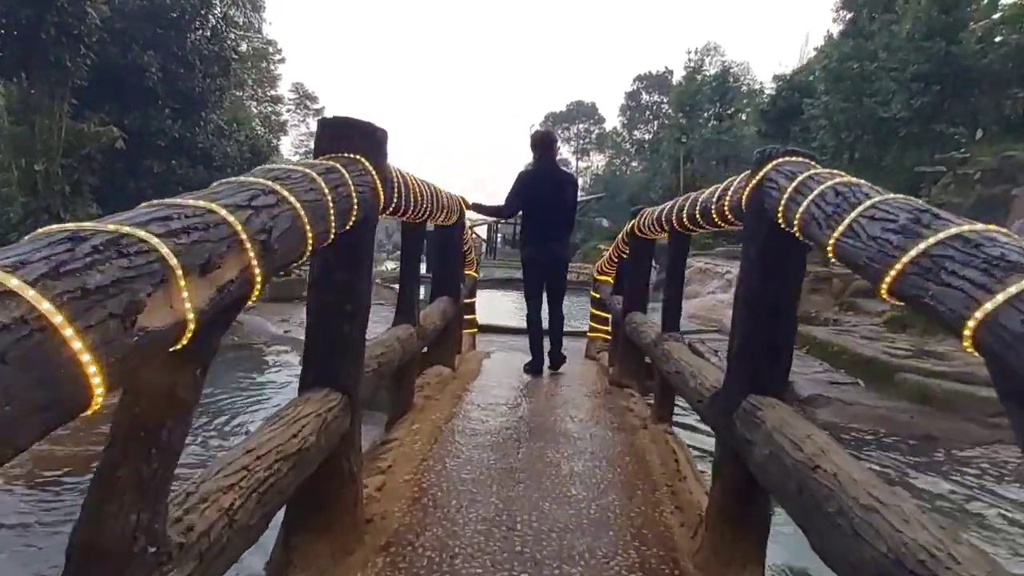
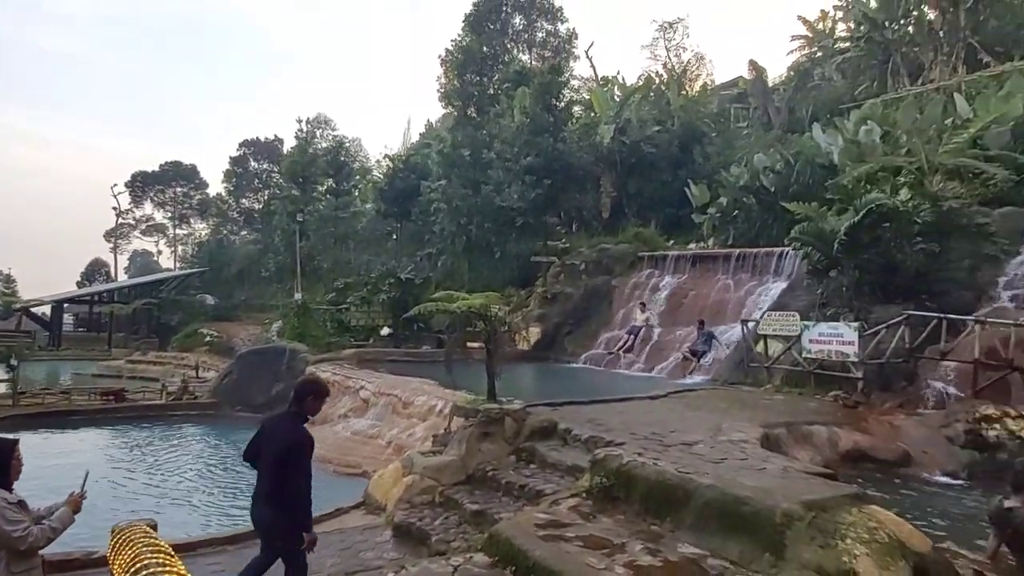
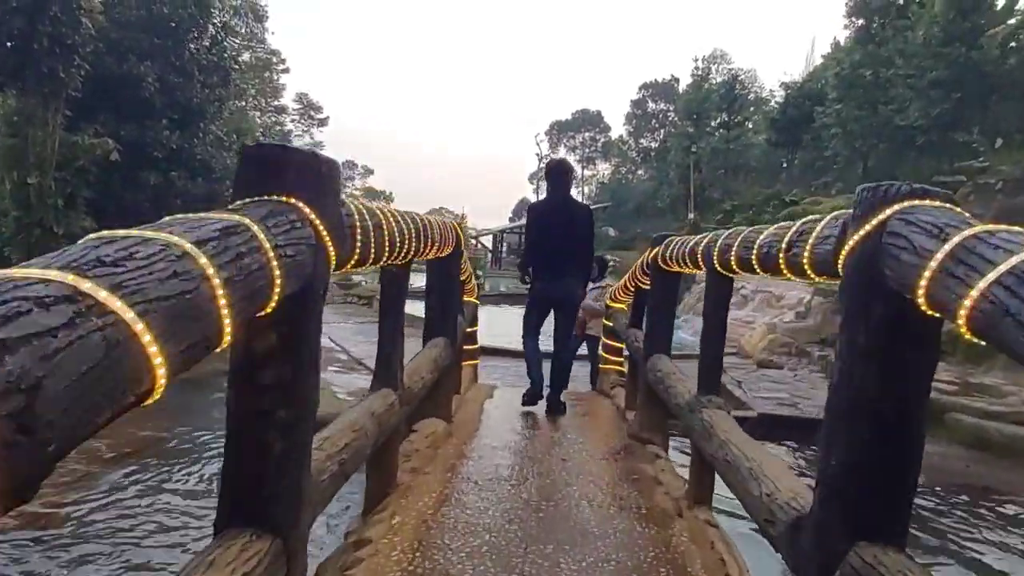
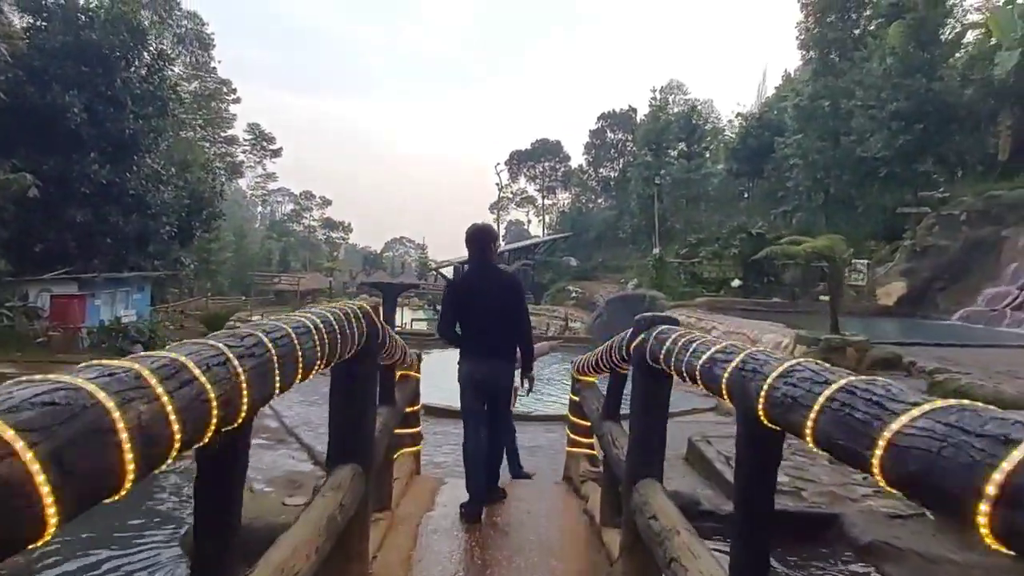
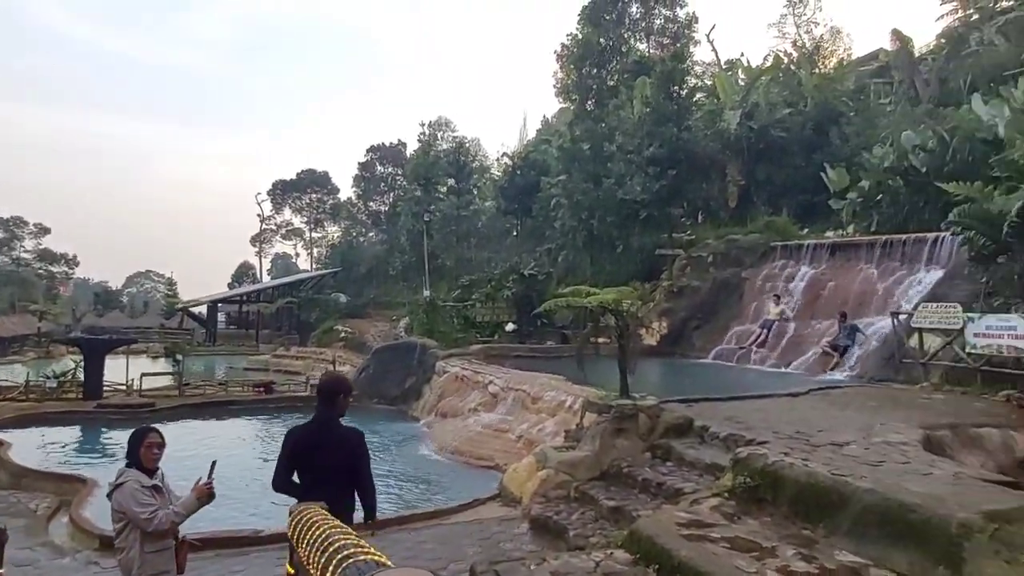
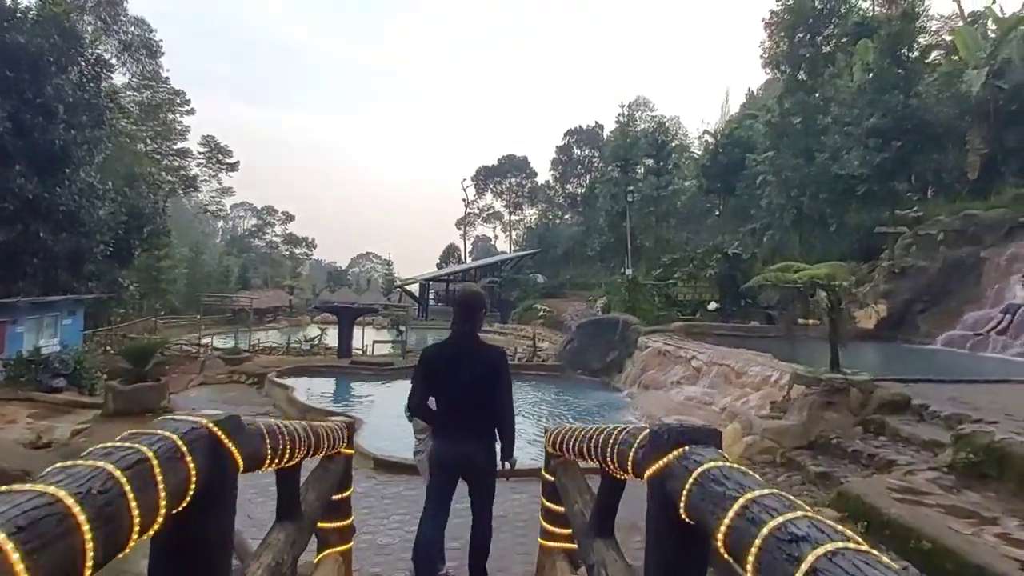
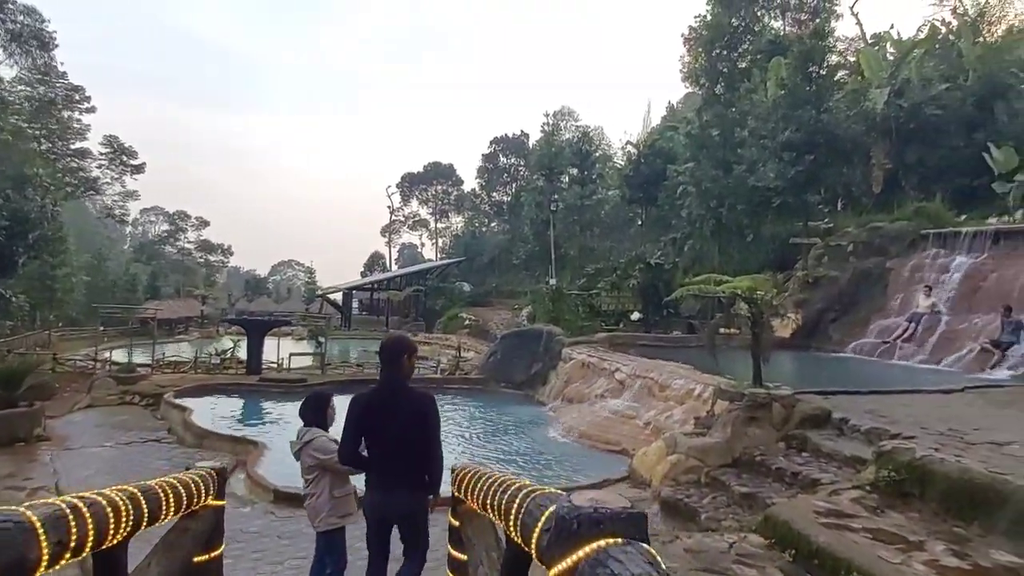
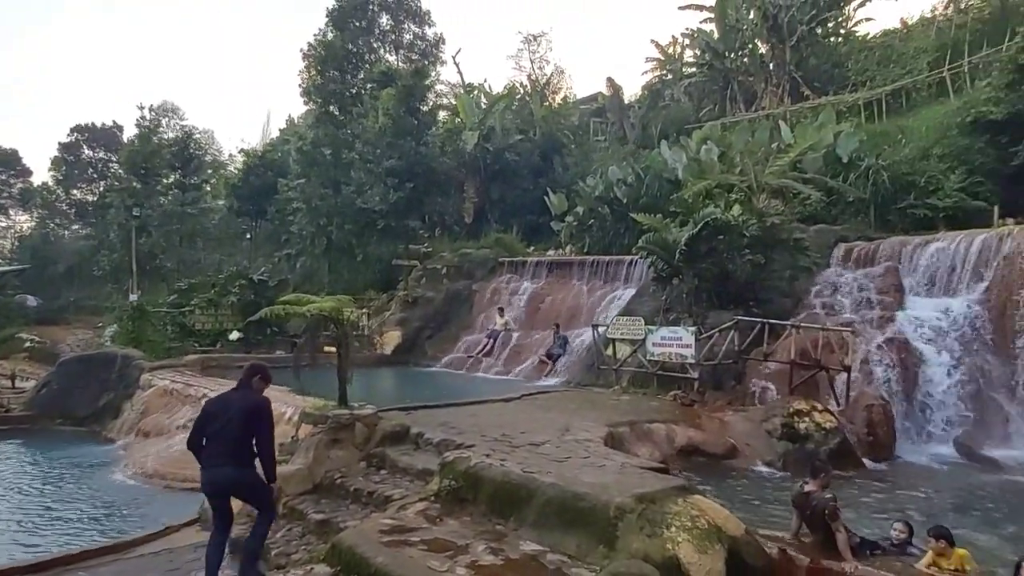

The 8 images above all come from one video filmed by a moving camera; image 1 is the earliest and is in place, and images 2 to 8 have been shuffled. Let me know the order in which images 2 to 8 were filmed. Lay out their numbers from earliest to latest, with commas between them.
3, 4, 6, 7, 5, 2, 8
